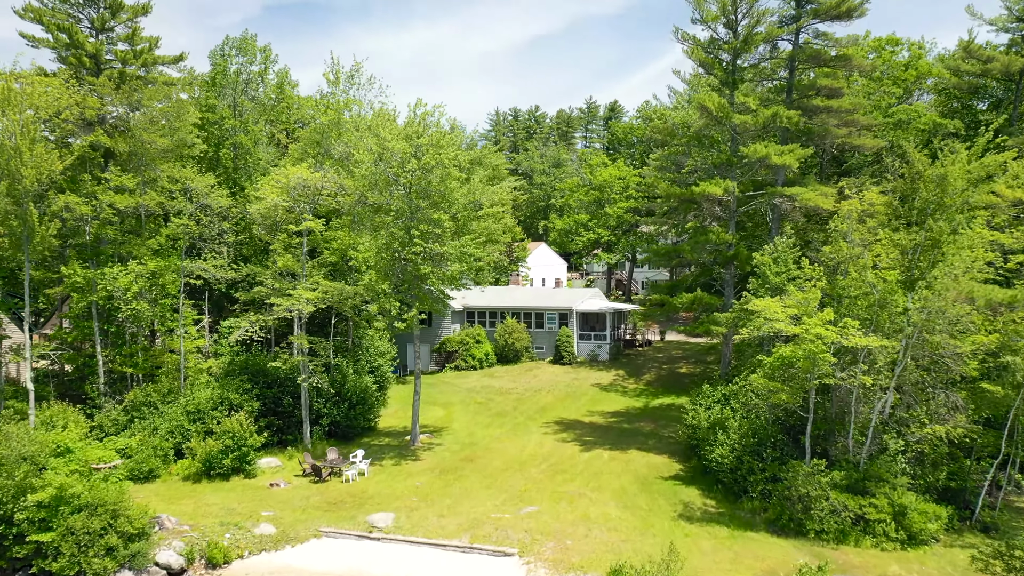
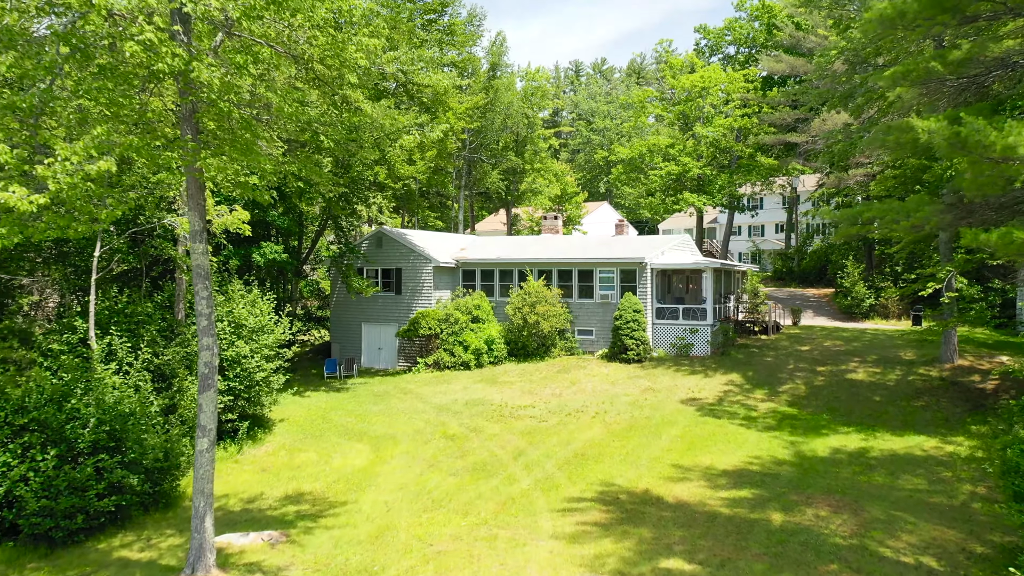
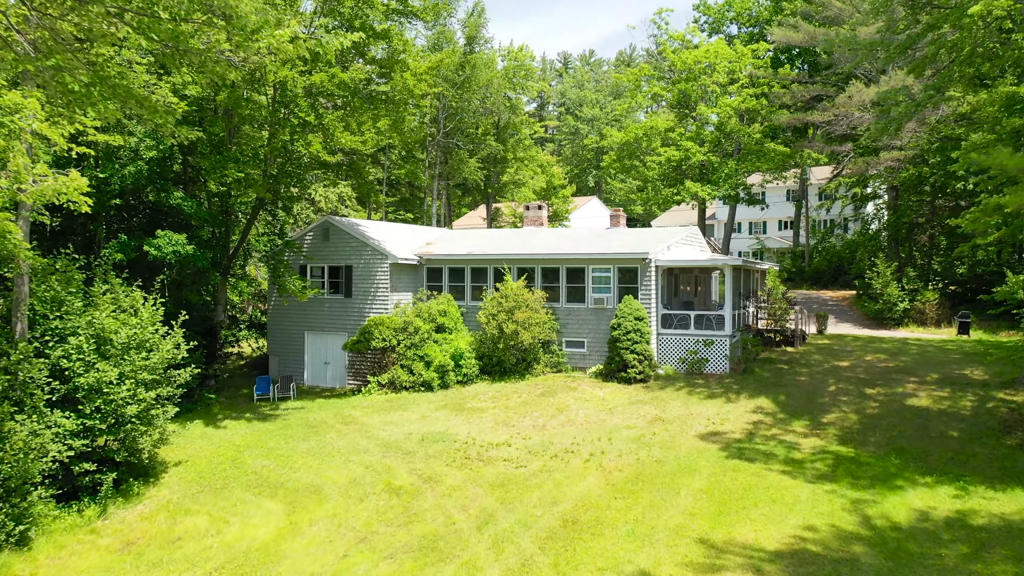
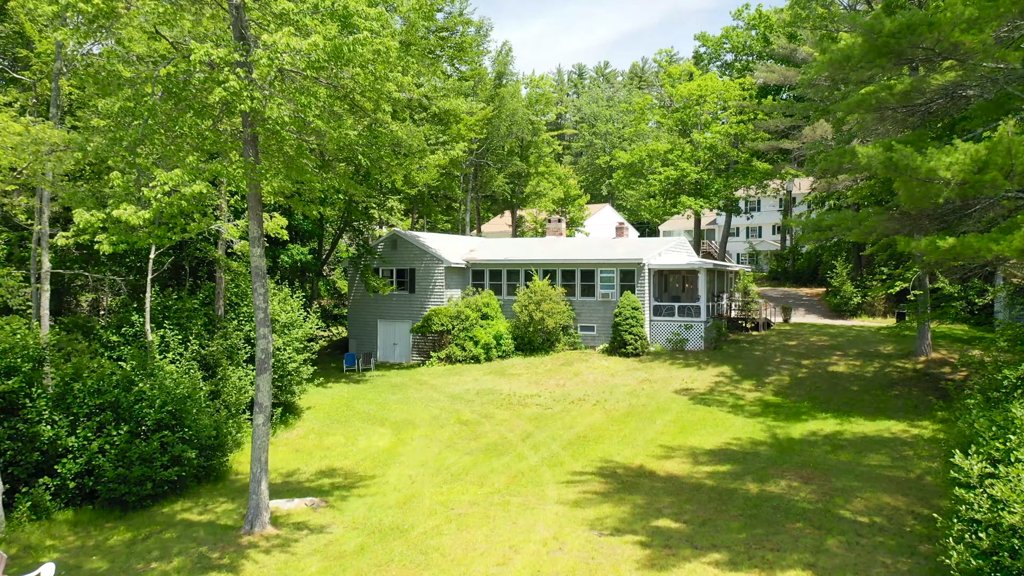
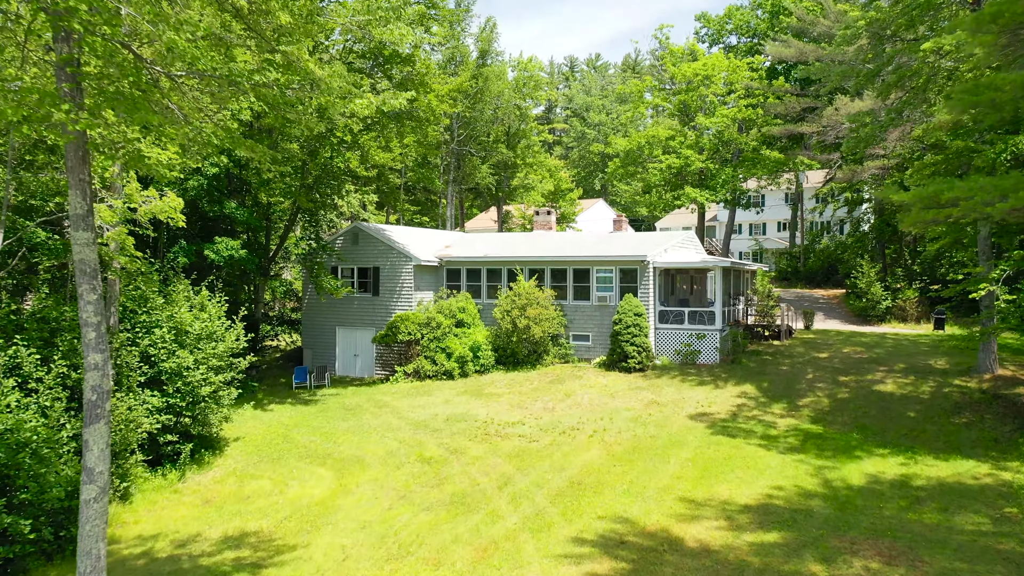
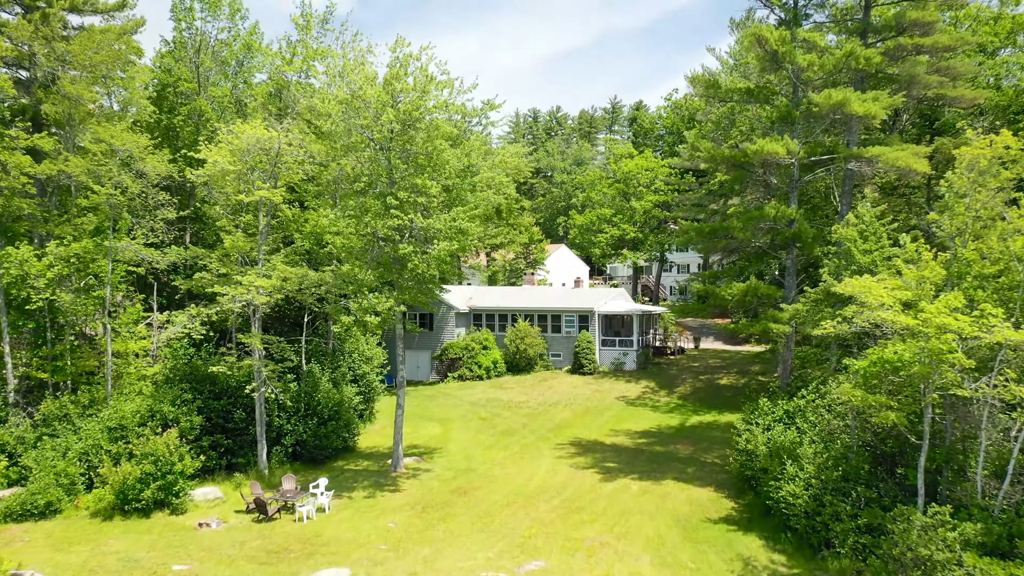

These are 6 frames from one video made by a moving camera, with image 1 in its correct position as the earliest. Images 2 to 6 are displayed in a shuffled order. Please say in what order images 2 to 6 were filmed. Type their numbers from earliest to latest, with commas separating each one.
6, 4, 2, 5, 3
